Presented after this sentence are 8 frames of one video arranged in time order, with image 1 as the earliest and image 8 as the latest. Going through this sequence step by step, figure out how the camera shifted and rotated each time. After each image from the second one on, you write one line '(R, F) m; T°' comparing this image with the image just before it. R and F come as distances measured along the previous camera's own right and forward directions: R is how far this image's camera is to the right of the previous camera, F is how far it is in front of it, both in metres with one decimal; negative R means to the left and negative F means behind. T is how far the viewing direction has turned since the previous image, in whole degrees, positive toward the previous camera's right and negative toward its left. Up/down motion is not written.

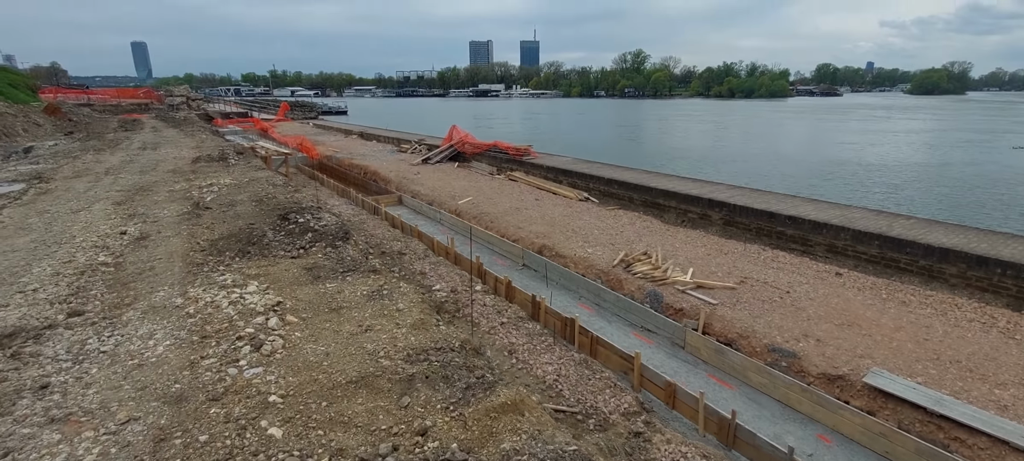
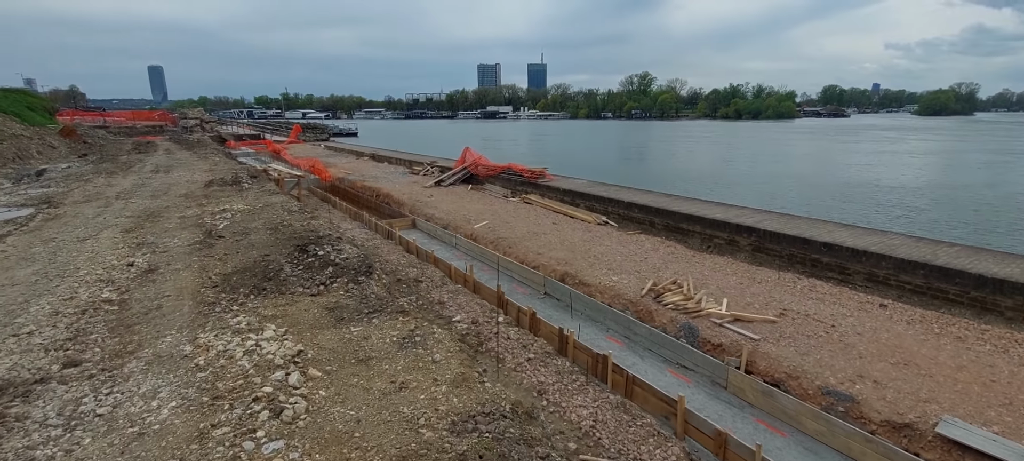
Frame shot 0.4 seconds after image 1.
(-0.3, +0.4) m; -1°
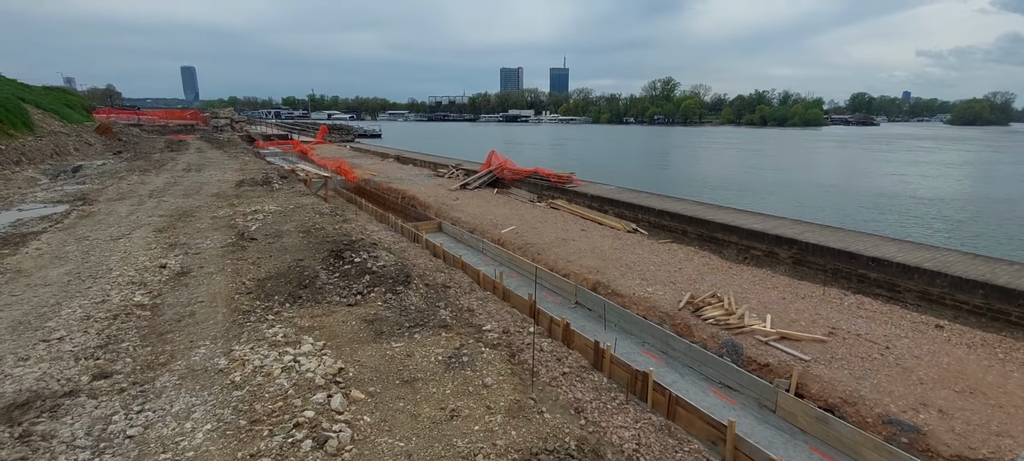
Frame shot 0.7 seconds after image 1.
(-0.2, +0.2) m; -2°
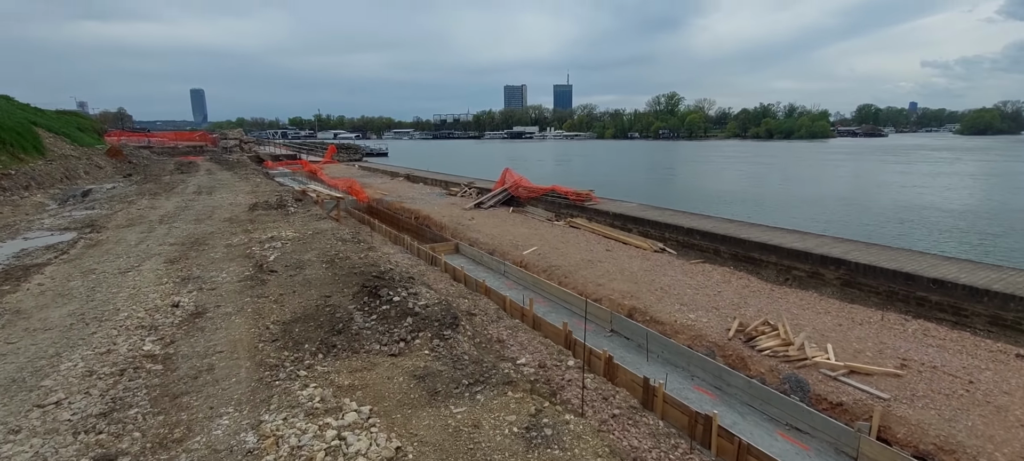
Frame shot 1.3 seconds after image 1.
(-0.4, +0.5) m; -1°
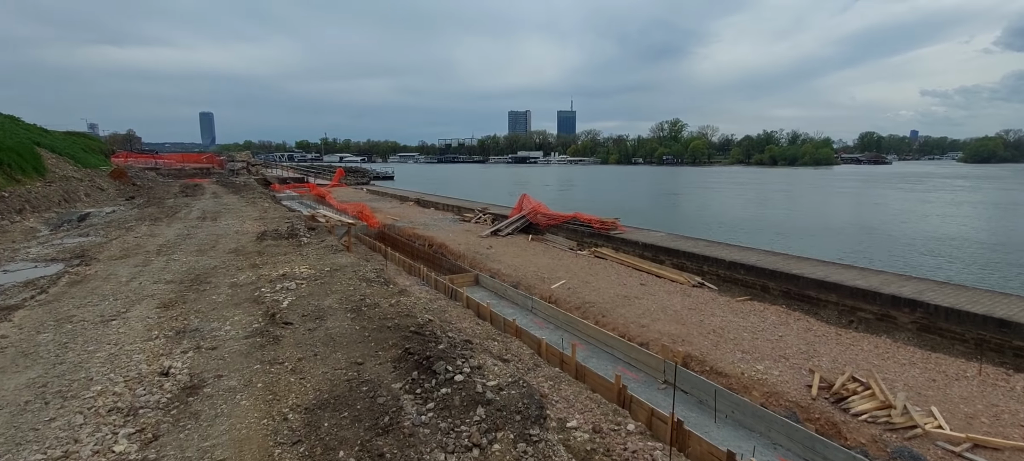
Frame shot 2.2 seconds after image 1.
(-0.5, +0.9) m; 0°
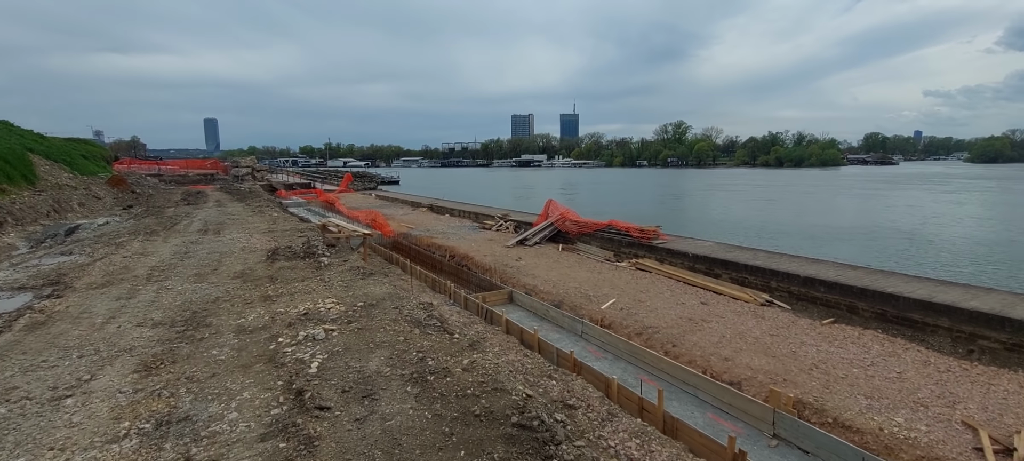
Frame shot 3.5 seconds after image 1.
(-0.8, +1.4) m; 0°
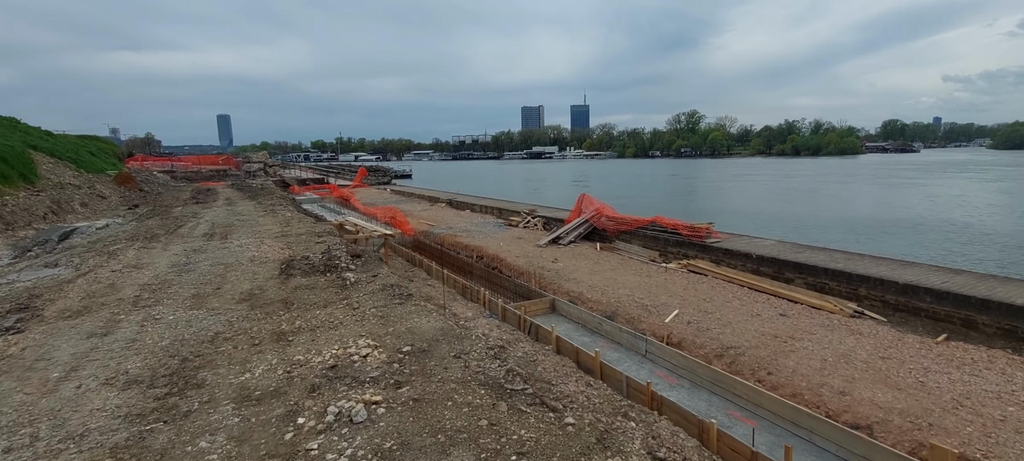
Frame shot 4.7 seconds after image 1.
(-0.6, +1.3) m; -1°
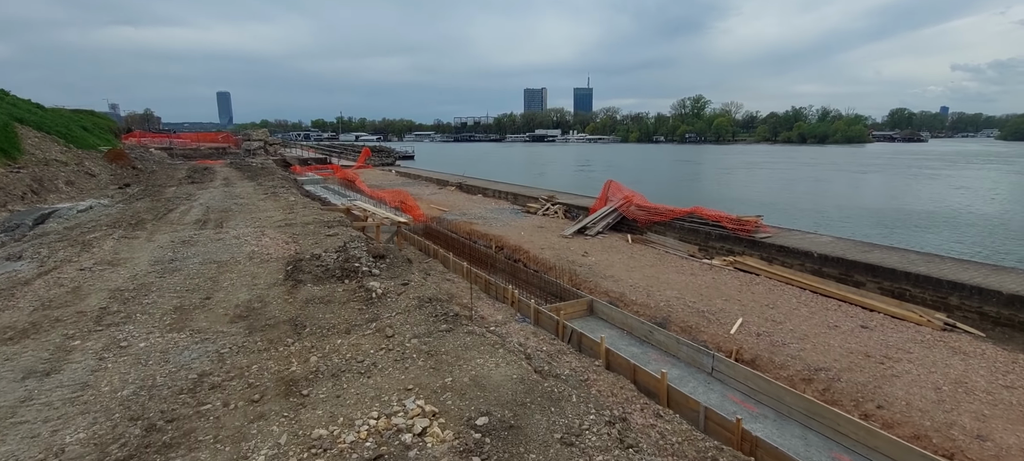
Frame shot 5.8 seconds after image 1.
(-0.6, +1.2) m; 0°
